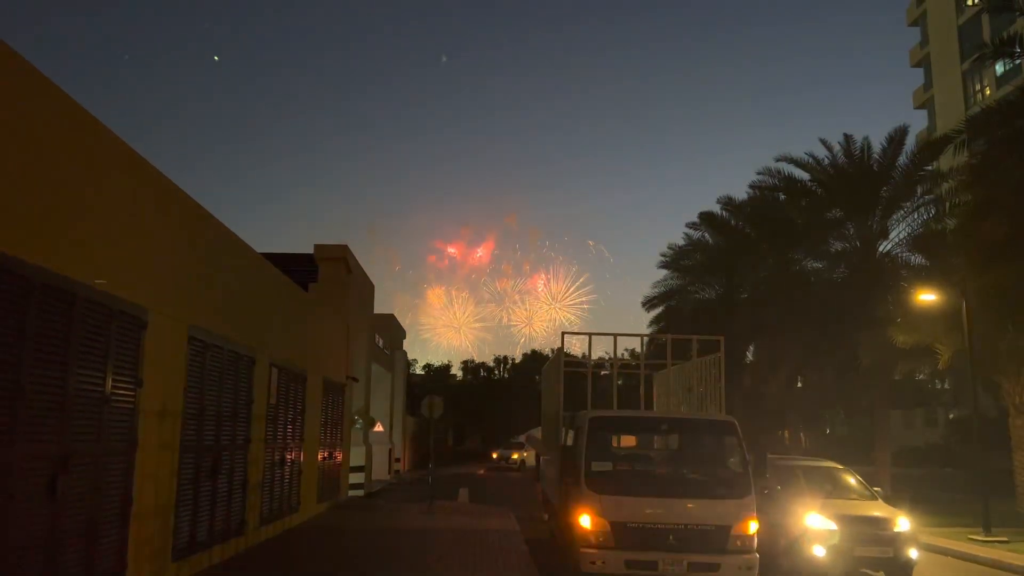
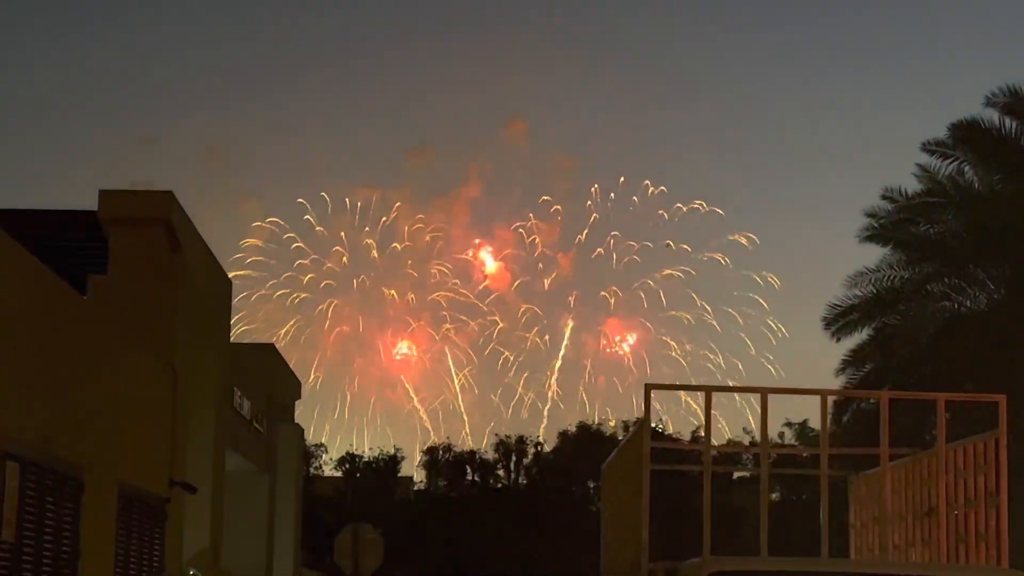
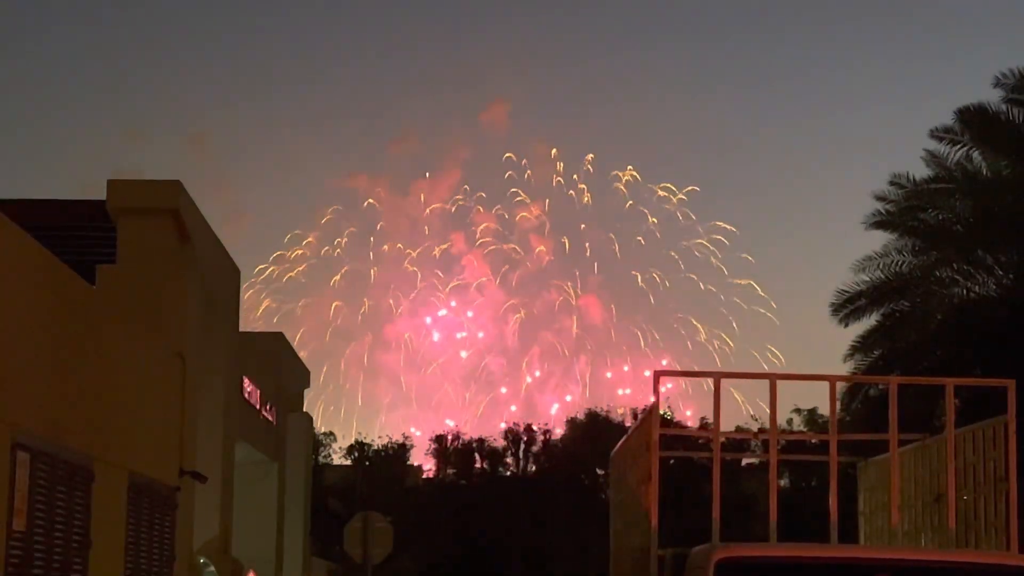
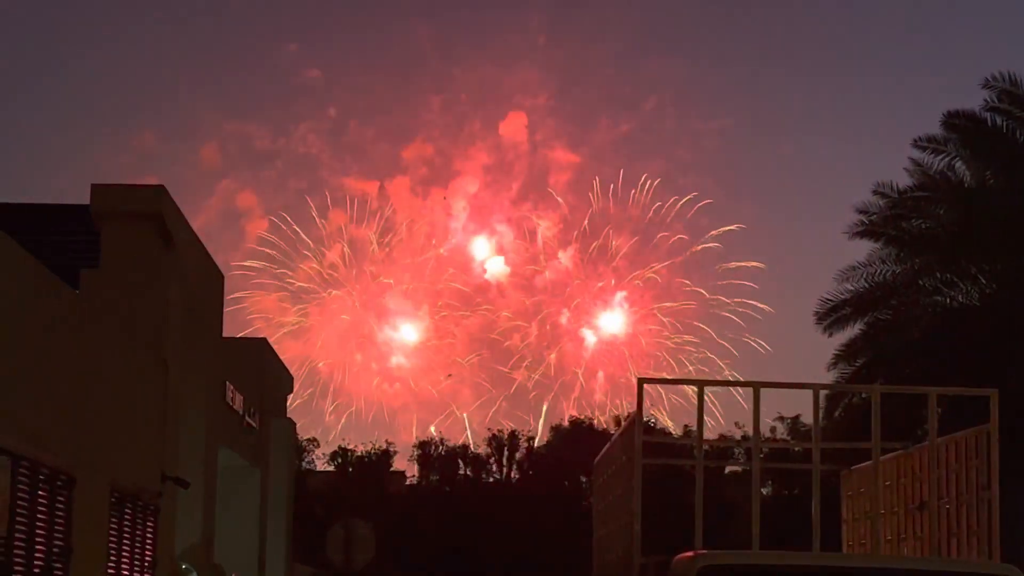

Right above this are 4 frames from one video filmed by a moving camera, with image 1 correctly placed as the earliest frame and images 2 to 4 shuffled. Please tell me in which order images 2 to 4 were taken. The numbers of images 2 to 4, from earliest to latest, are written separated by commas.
4, 2, 3
